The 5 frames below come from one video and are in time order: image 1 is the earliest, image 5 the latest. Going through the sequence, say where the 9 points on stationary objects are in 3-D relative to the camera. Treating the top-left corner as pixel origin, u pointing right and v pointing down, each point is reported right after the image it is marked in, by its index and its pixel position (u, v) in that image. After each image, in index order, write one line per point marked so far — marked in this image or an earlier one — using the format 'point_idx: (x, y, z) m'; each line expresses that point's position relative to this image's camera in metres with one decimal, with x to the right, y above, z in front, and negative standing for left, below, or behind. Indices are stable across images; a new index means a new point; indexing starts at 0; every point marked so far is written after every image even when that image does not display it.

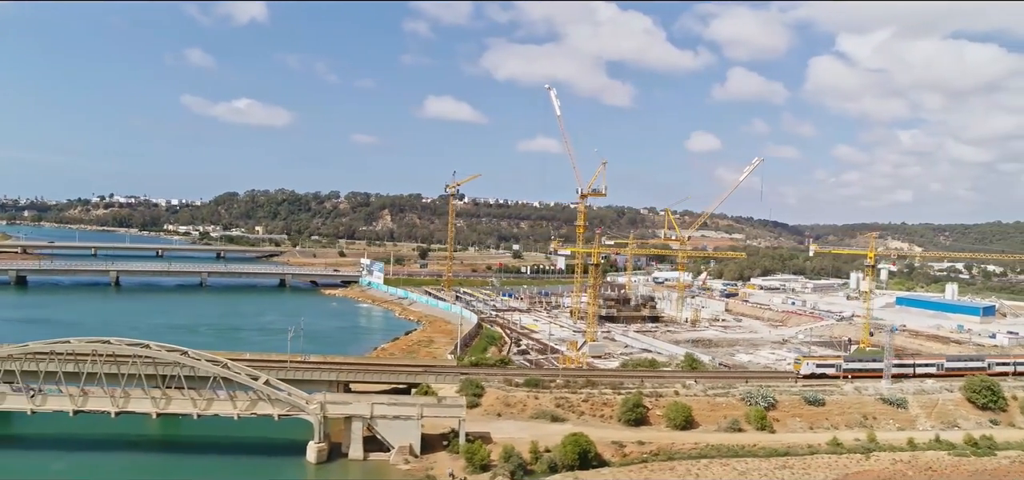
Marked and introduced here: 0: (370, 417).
0: (-4.2, -5.2, +19.2) m
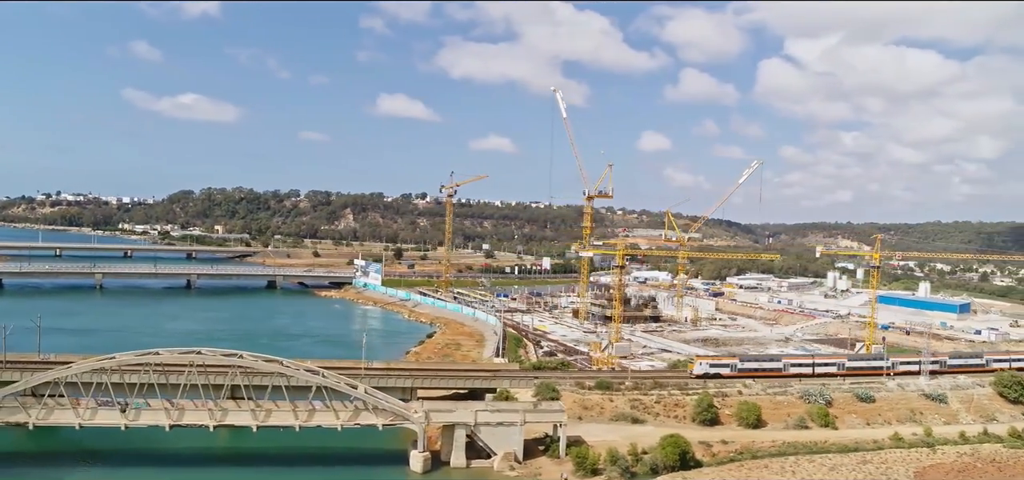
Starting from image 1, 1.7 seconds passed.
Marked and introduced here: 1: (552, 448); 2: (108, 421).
0: (-1.1, -5.4, +19.1) m
1: (+1.2, -6.3, +19.9) m
2: (-10.9, -4.9, +17.8) m
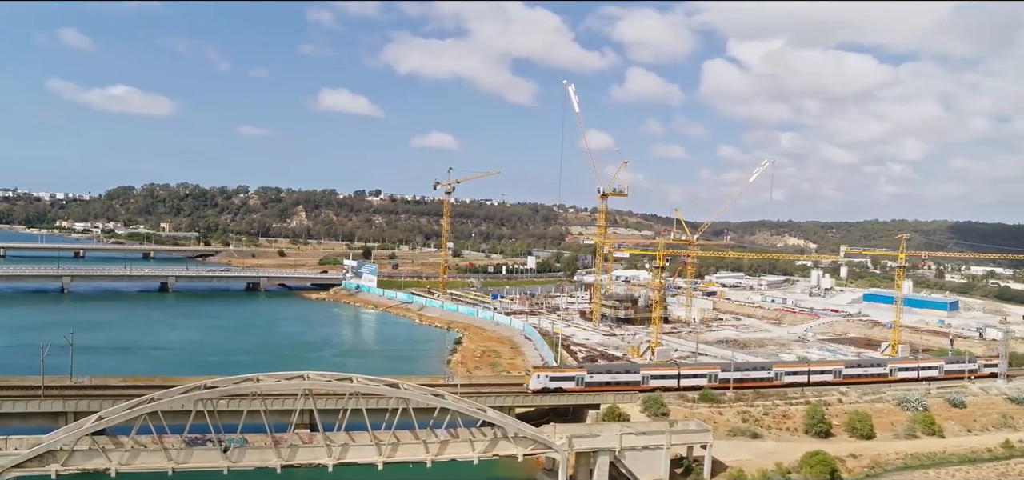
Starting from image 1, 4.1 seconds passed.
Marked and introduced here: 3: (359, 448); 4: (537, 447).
0: (+2.8, -5.4, +17.1) m
1: (+5.0, -6.3, +18.0) m
2: (-6.9, -5.0, +14.9) m
3: (-3.6, -4.9, +15.6) m
4: (+0.6, -5.2, +16.5) m
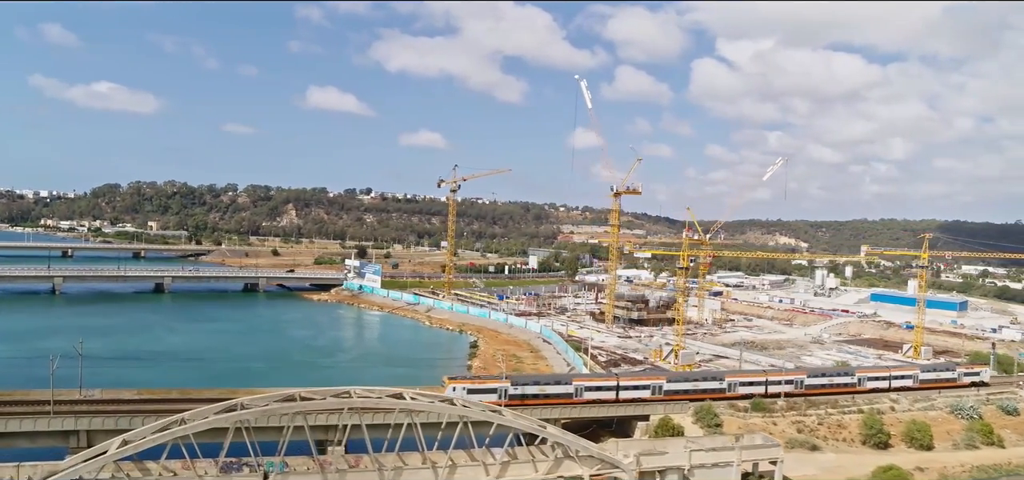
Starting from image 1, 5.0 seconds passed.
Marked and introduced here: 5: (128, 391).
0: (+4.2, -5.4, +15.8) m
1: (+6.4, -6.3, +16.8) m
2: (-5.4, -5.0, +13.4) m
3: (-2.2, -4.9, +14.1) m
4: (+2.1, -5.2, +15.2) m
5: (-10.8, -4.3, +18.6) m
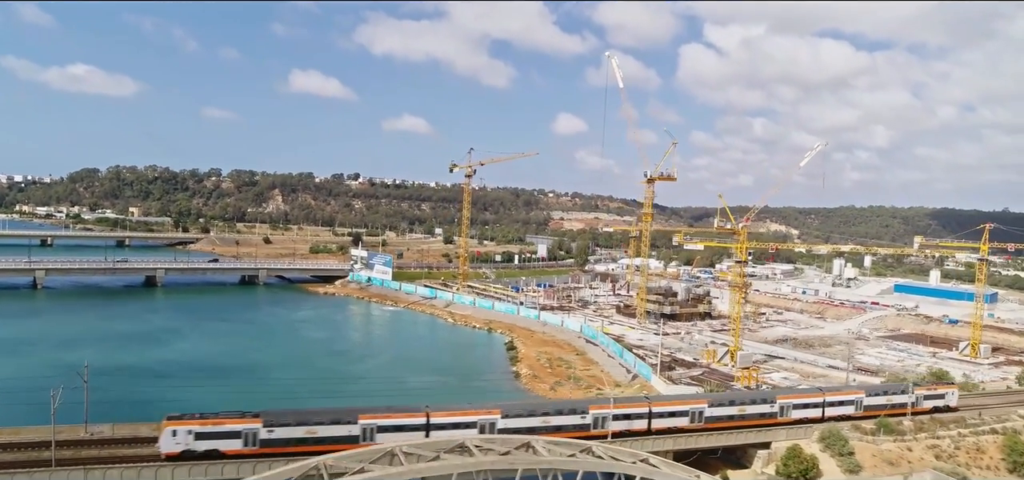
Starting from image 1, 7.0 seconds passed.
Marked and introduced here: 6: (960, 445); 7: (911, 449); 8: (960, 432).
0: (+6.8, -5.4, +12.6) m
1: (+9.0, -6.3, +13.7) m
2: (-2.7, -5.0, +10.0) m
3: (+0.5, -4.9, +10.8) m
4: (+4.7, -5.2, +11.9) m
5: (-8.3, -4.2, +15.0) m
6: (+12.8, -5.8, +18.8) m
7: (+10.9, -5.7, +18.1) m
8: (+13.4, -5.8, +19.8) m
